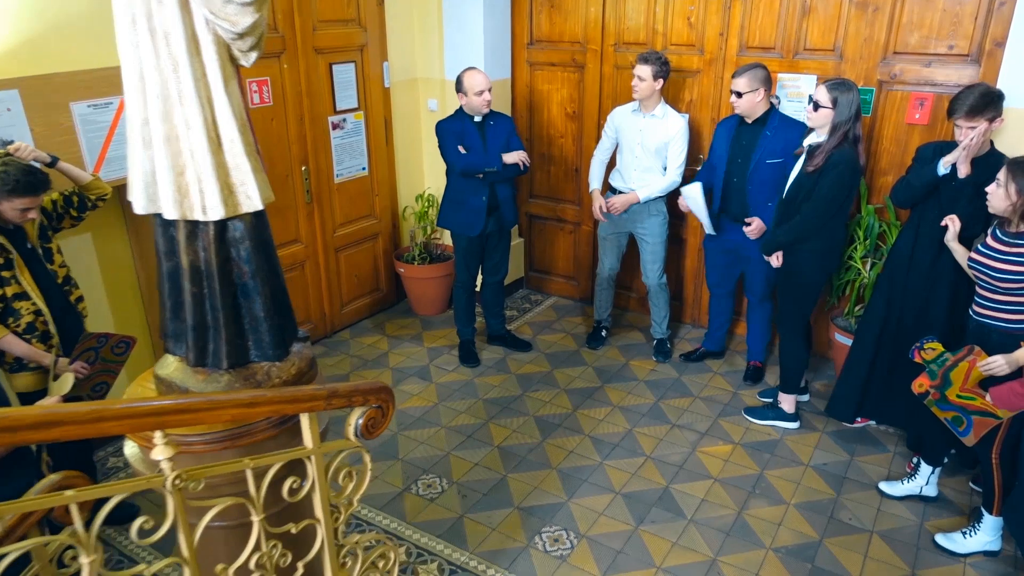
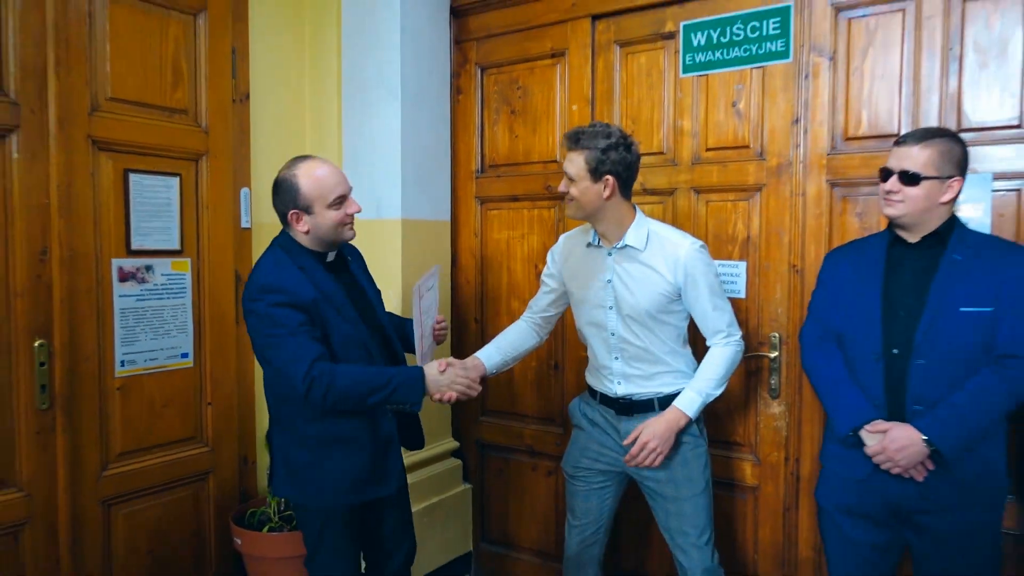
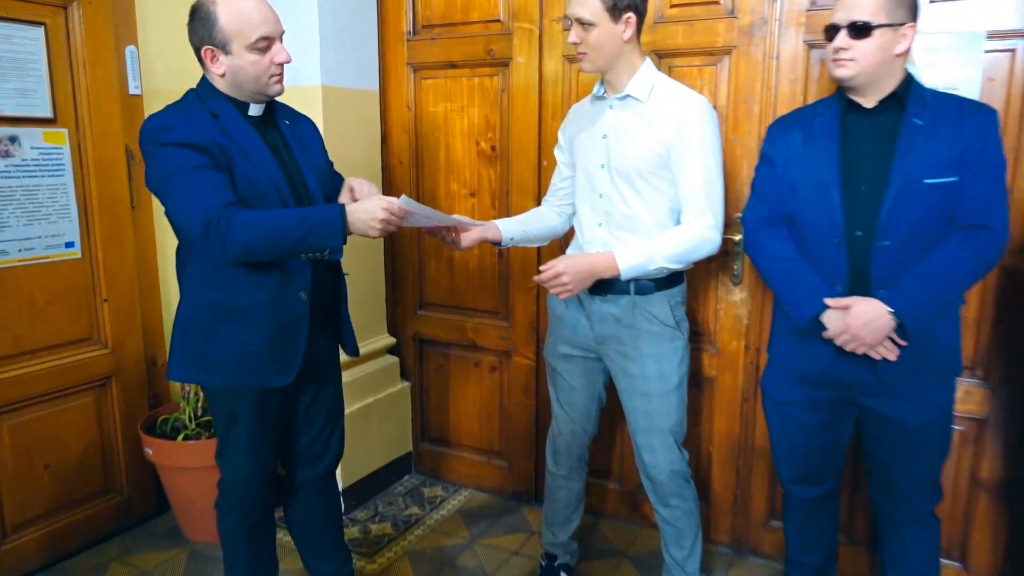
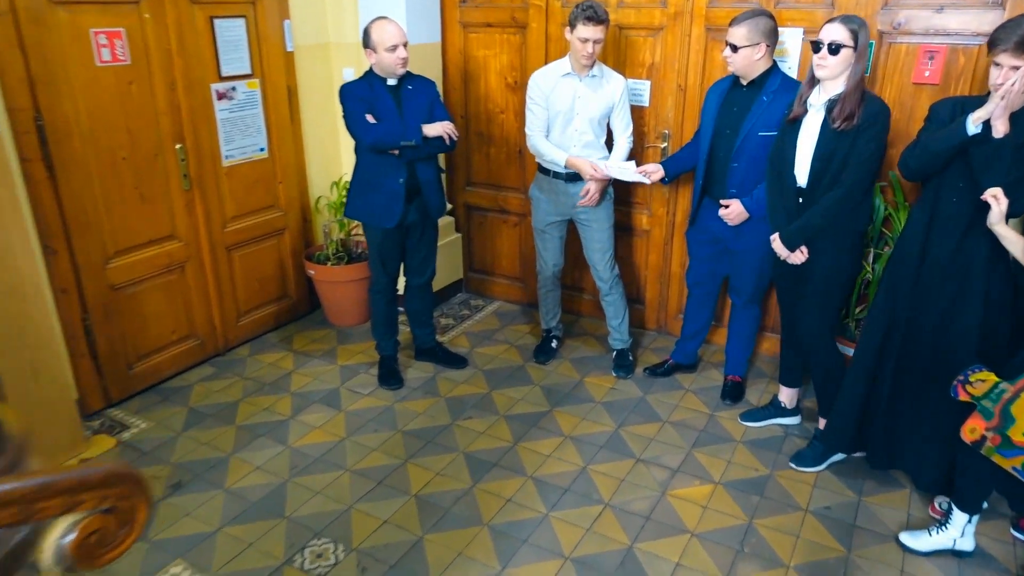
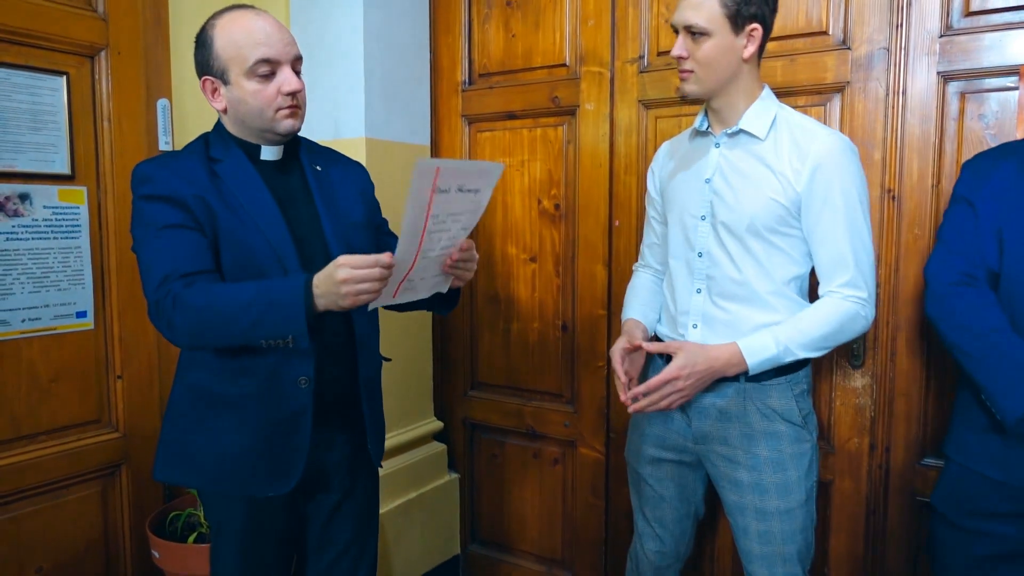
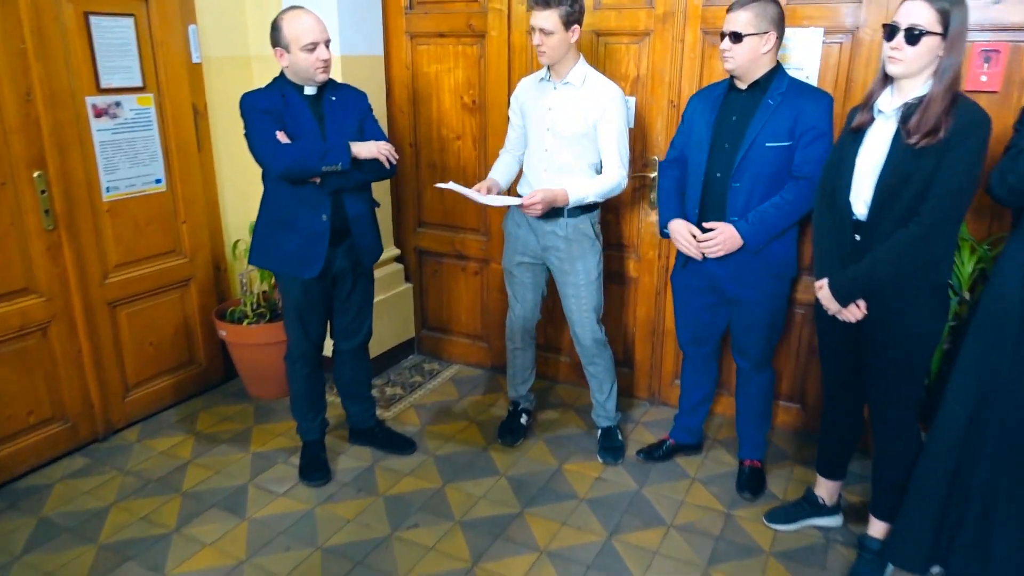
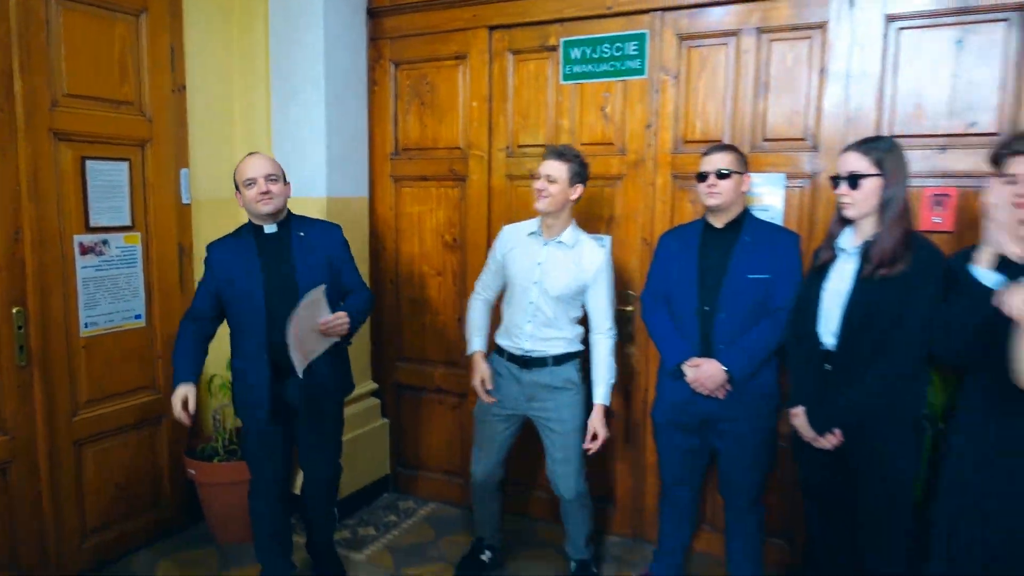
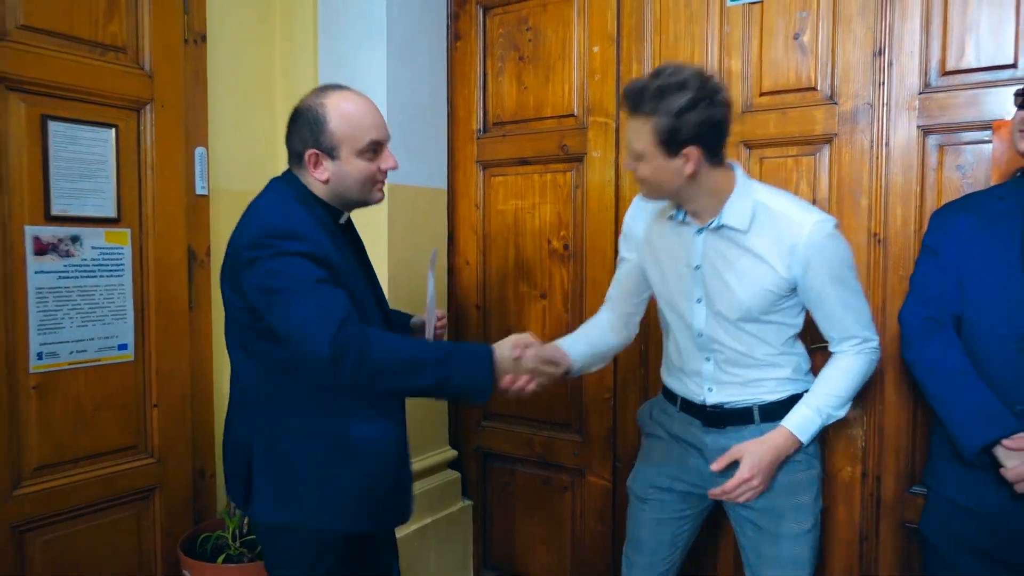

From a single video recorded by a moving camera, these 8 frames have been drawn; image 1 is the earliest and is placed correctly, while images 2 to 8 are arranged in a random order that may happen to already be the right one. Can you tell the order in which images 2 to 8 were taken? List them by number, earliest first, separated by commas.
4, 6, 3, 5, 8, 2, 7
